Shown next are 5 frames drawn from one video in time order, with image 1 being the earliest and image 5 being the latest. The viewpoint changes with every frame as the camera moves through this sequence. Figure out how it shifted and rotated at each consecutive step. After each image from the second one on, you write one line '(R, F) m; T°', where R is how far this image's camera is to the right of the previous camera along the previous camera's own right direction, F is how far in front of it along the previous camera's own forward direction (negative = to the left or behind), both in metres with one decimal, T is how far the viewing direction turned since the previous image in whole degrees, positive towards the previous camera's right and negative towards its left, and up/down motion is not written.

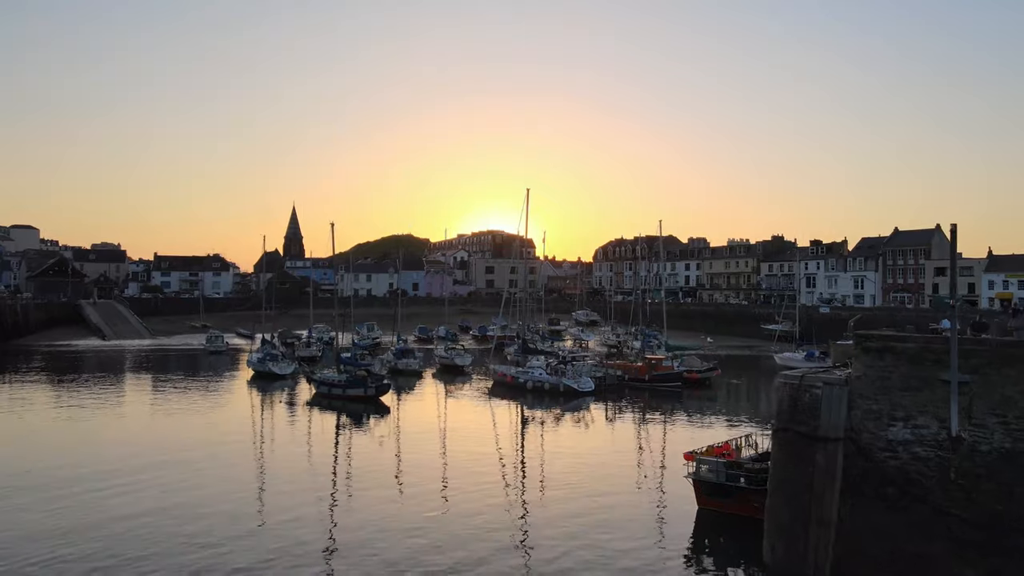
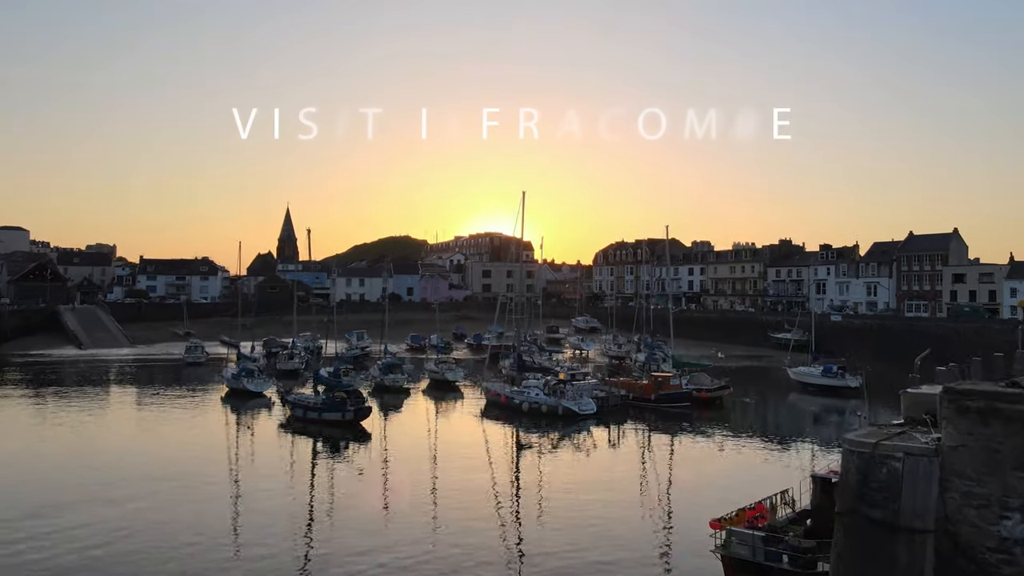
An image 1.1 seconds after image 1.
(+0.1, +2.6) m; 0°
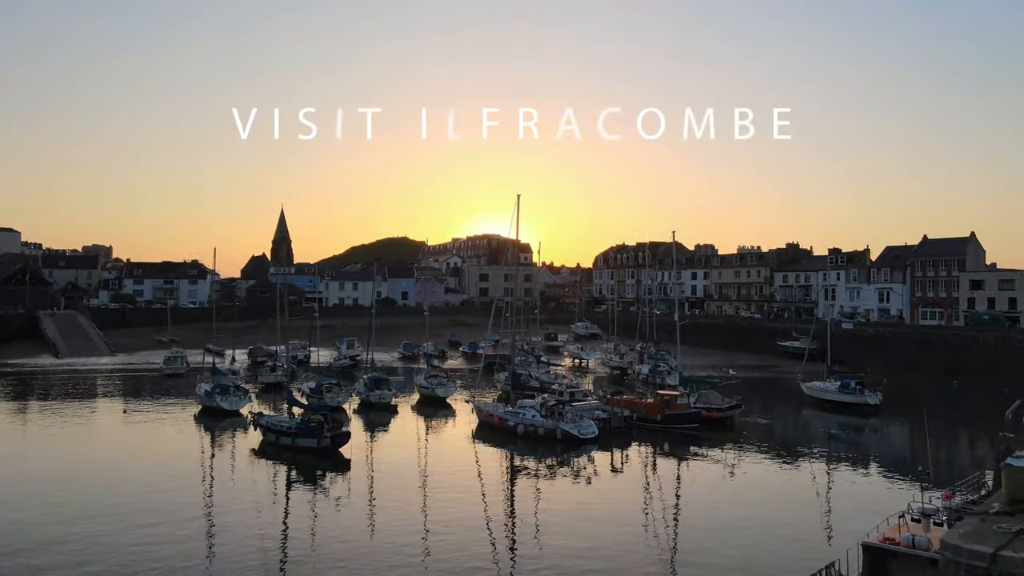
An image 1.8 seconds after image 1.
(+0.1, +2.3) m; 0°
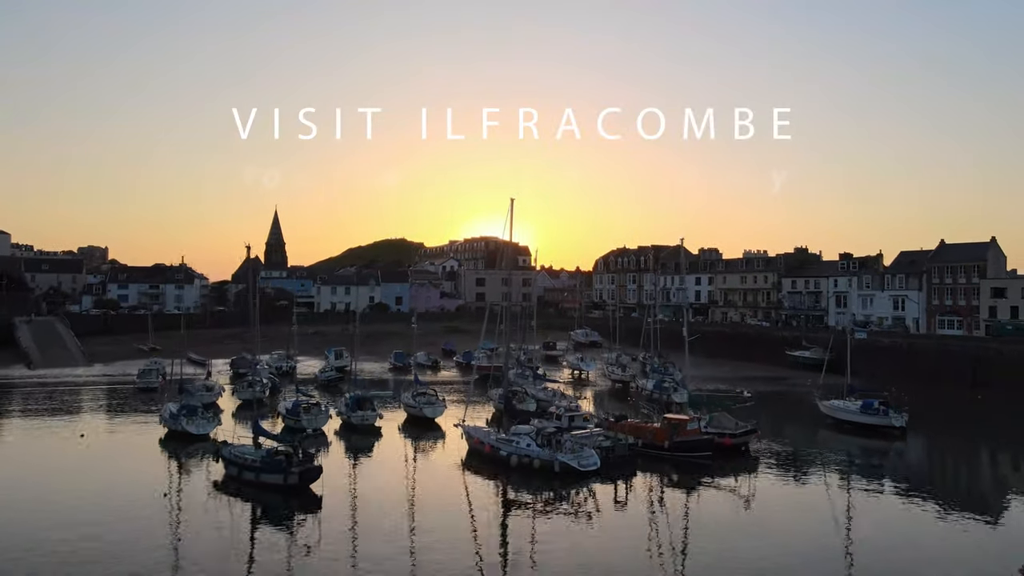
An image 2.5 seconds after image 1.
(+0.1, +2.5) m; 0°
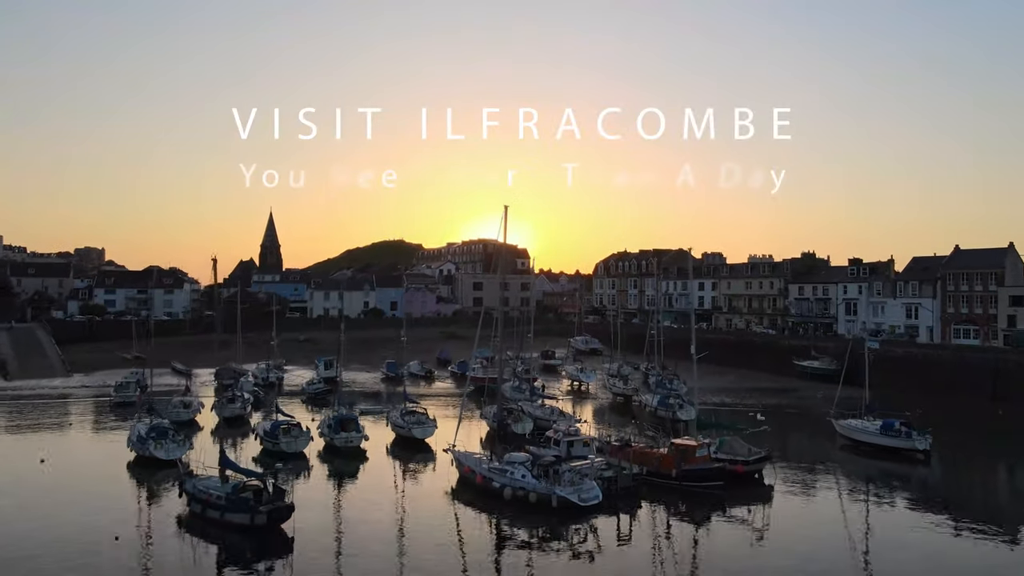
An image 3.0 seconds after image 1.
(+0.1, +2.0) m; 0°
